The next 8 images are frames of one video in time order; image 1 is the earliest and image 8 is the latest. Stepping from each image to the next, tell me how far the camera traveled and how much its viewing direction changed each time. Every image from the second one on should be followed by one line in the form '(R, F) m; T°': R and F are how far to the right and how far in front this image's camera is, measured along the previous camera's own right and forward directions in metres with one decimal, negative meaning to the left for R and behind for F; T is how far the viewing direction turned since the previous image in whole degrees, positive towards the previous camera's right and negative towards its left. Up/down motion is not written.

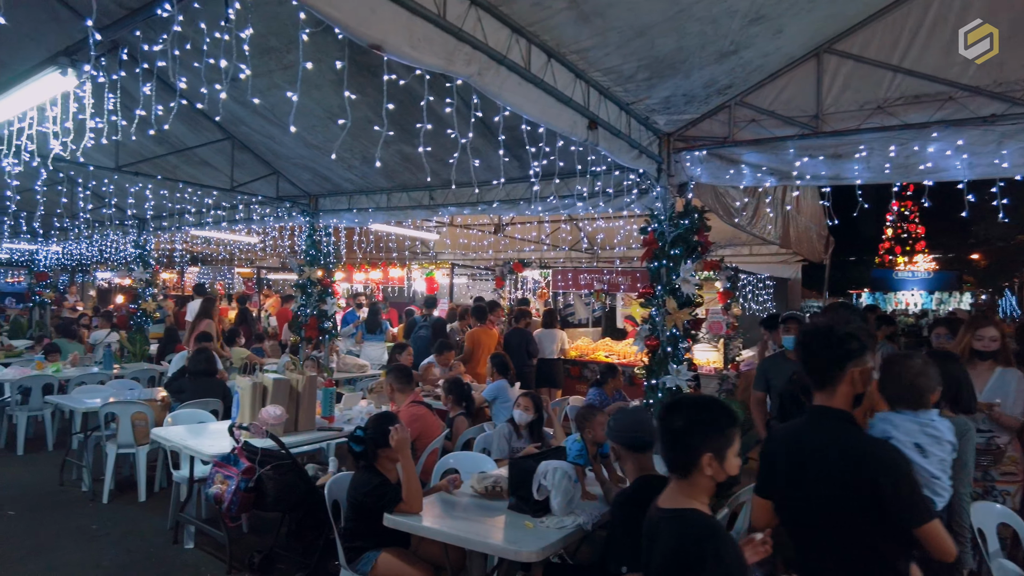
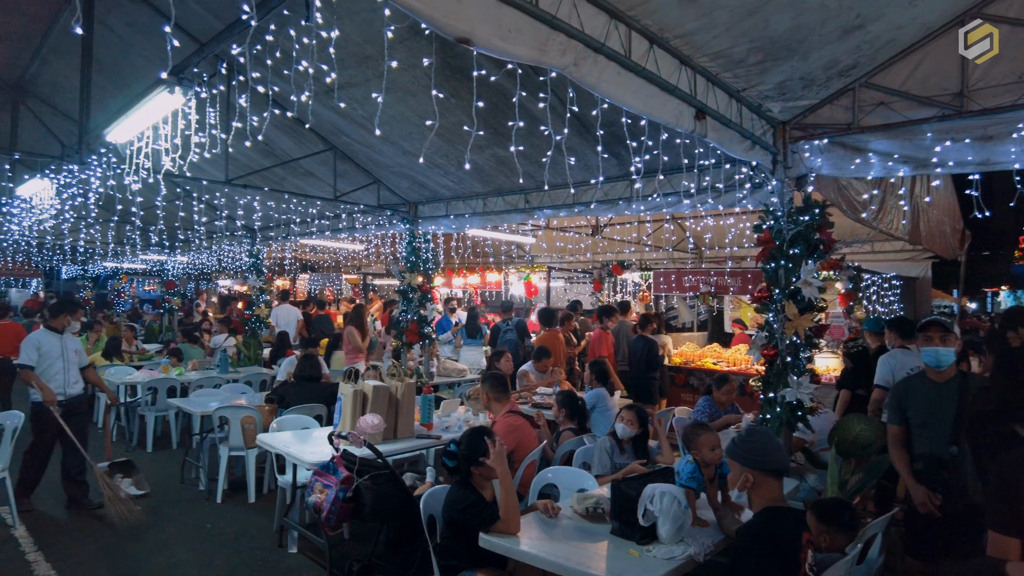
(0.0, +0.2) m; -9°
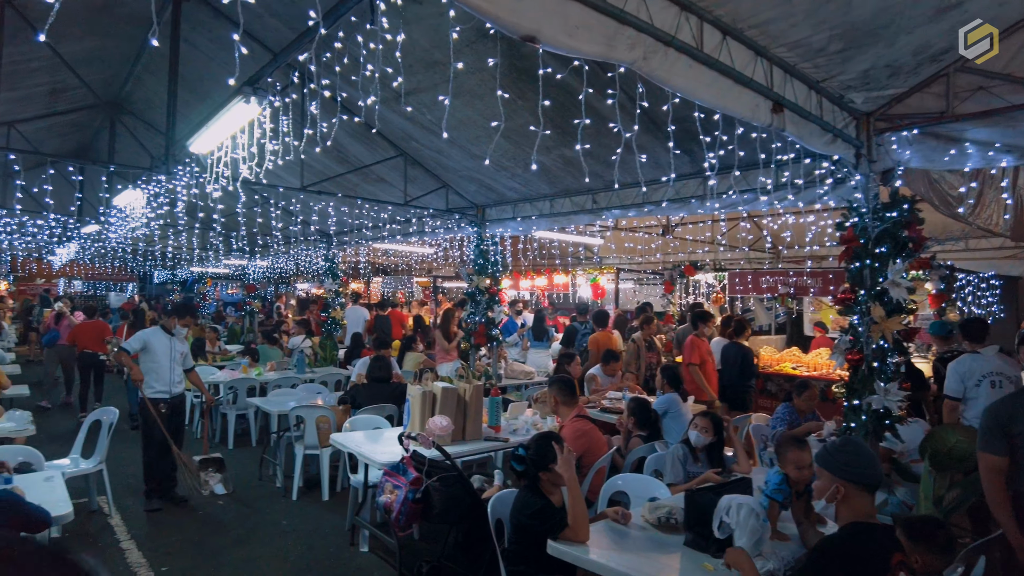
(0.0, 0.0) m; -6°
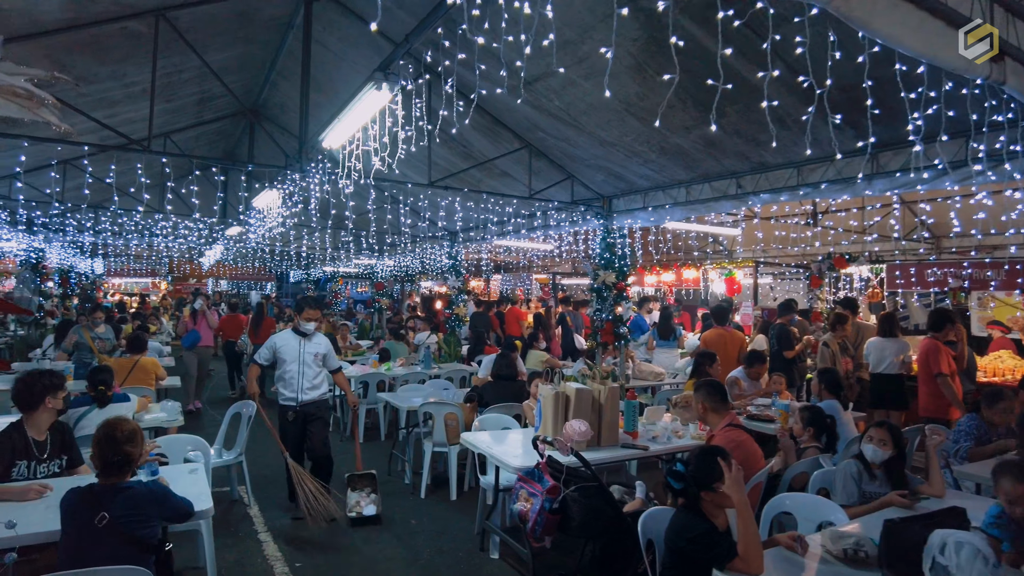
(-0.2, +0.3) m; -10°
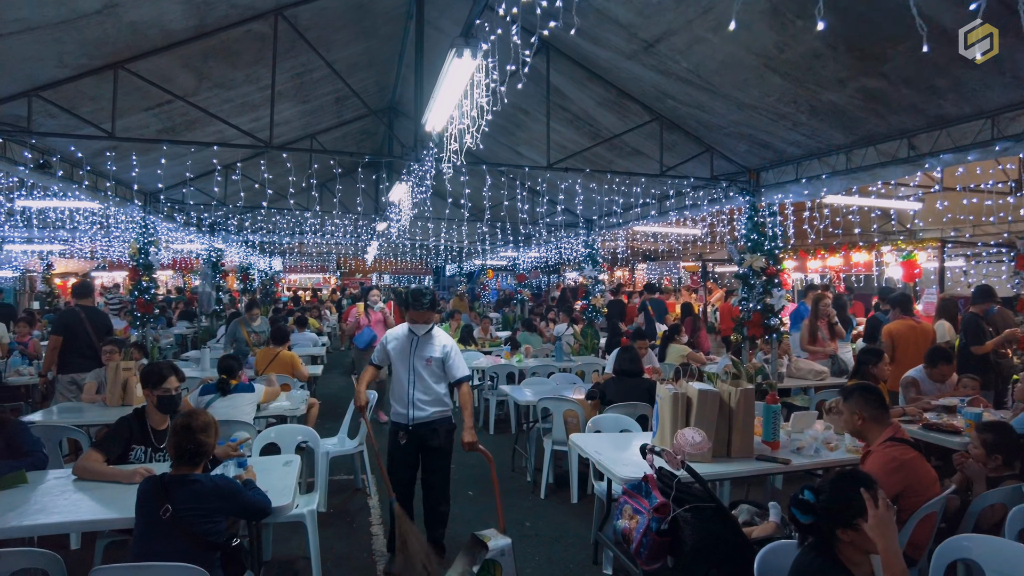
(+0.3, +0.5) m; -13°
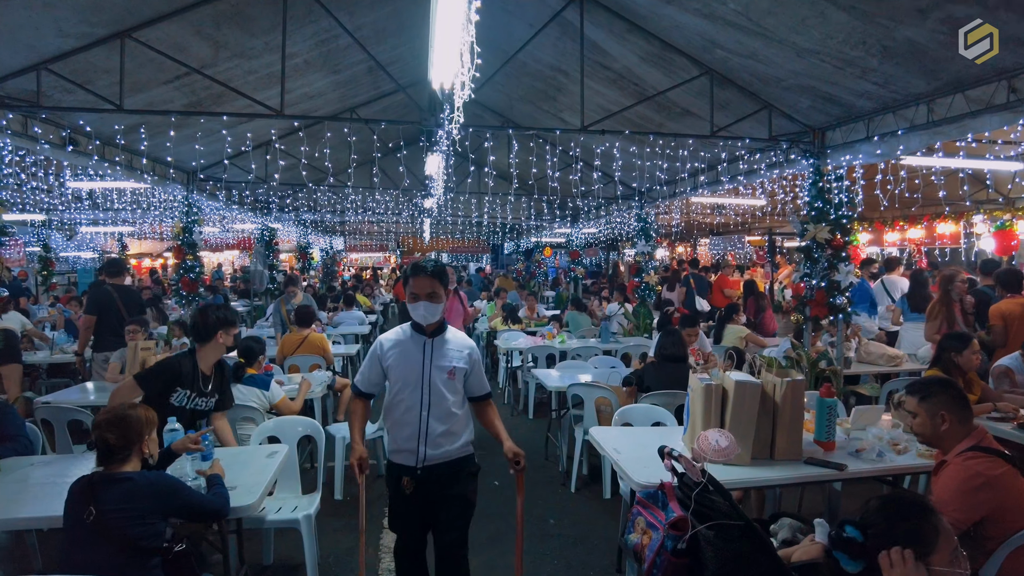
(+0.3, +0.5) m; -6°
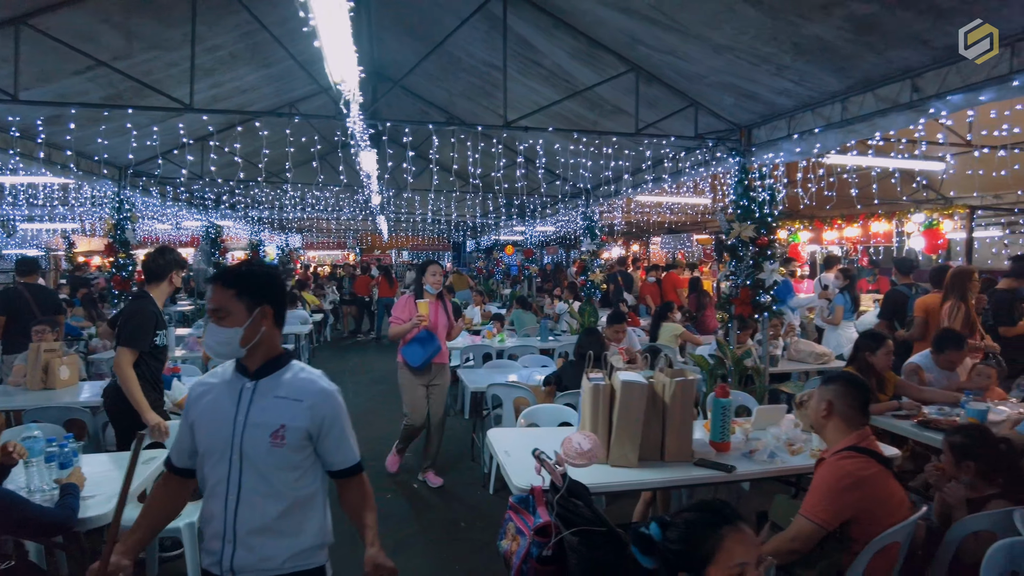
(+0.4, +0.1) m; +2°
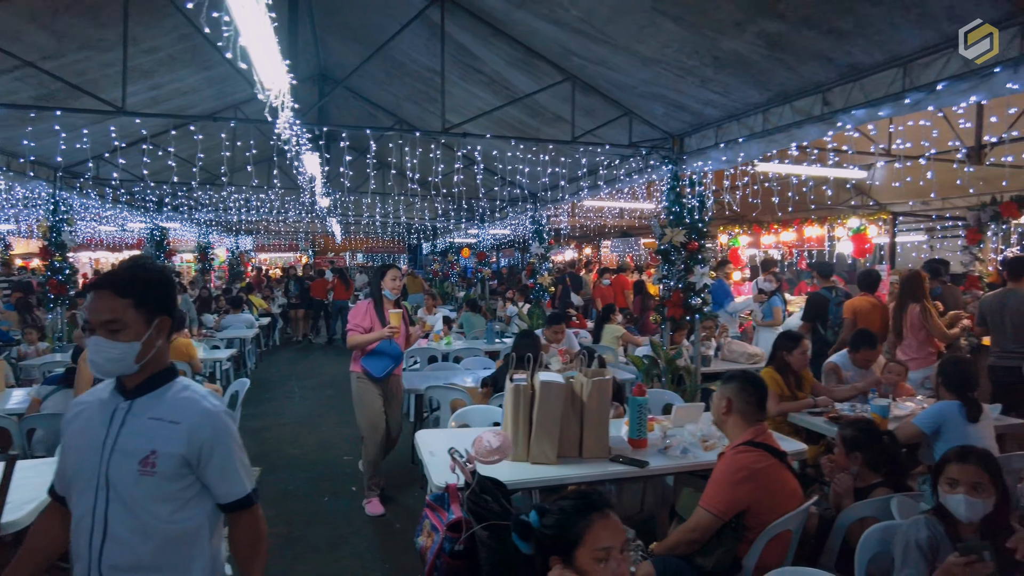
(+0.2, -0.1) m; +3°
